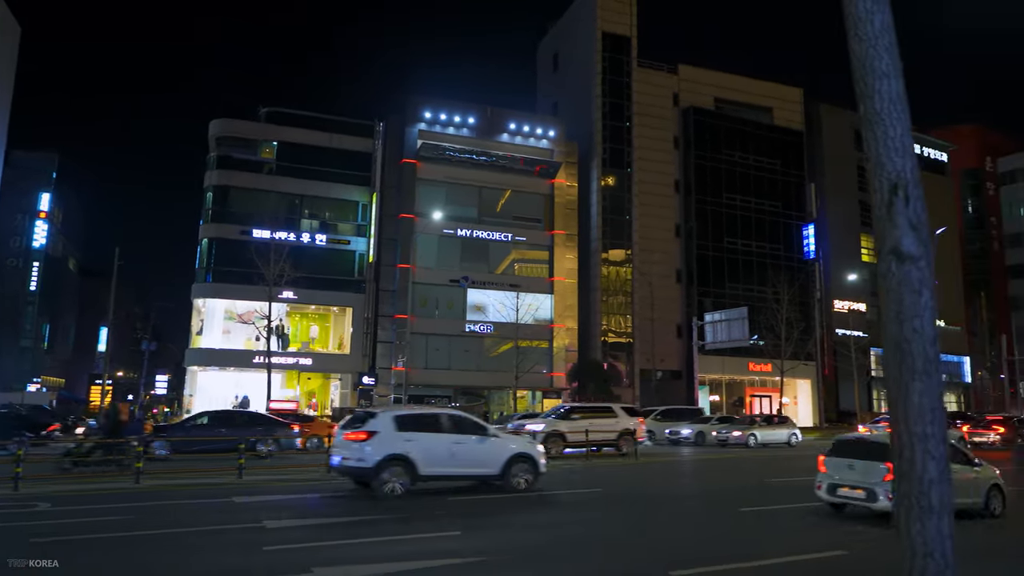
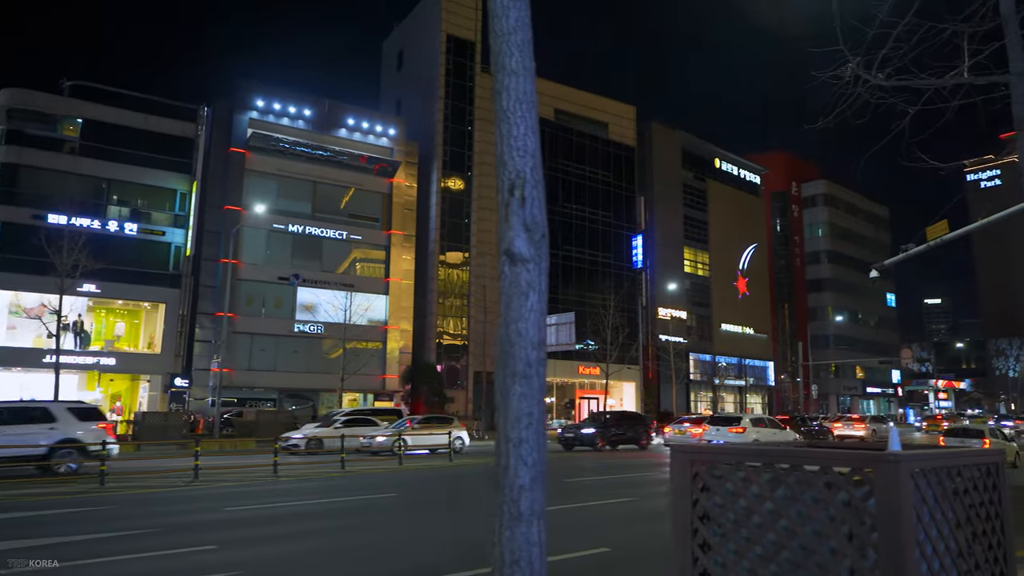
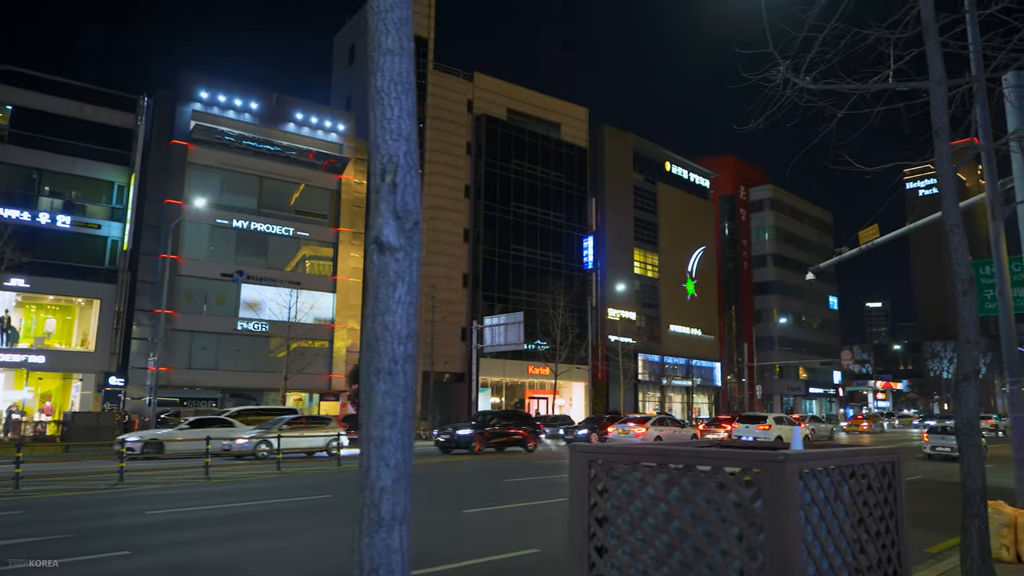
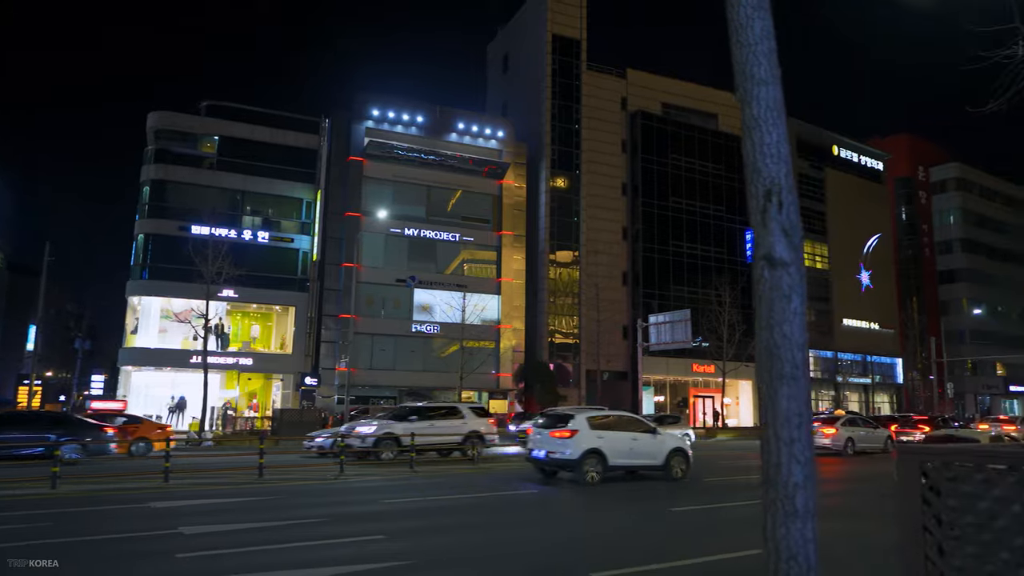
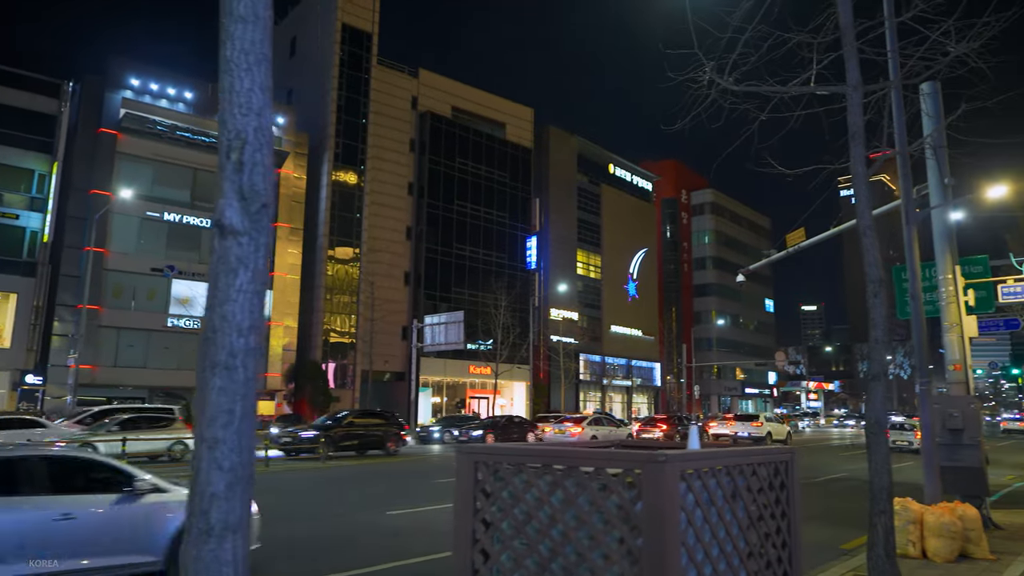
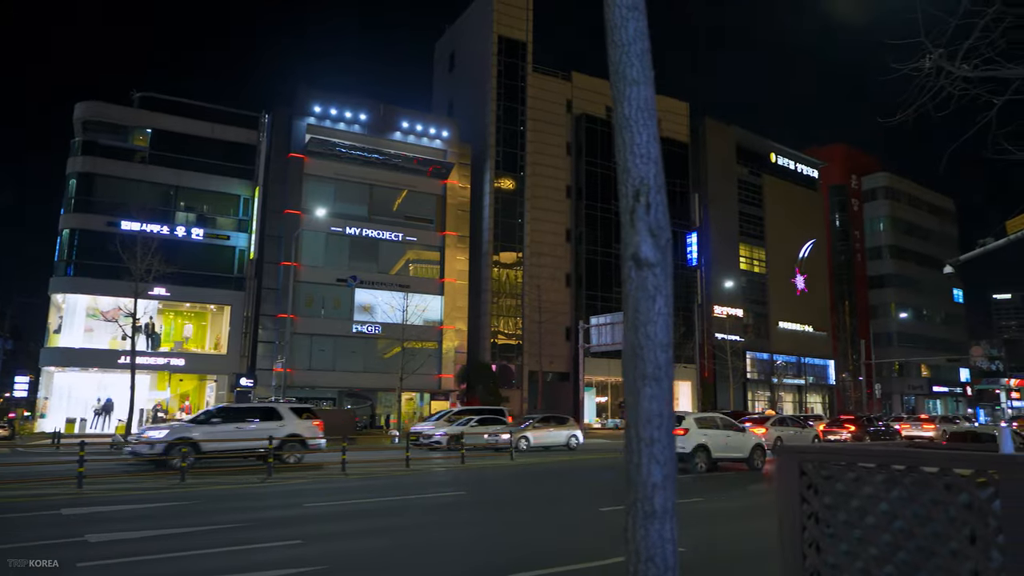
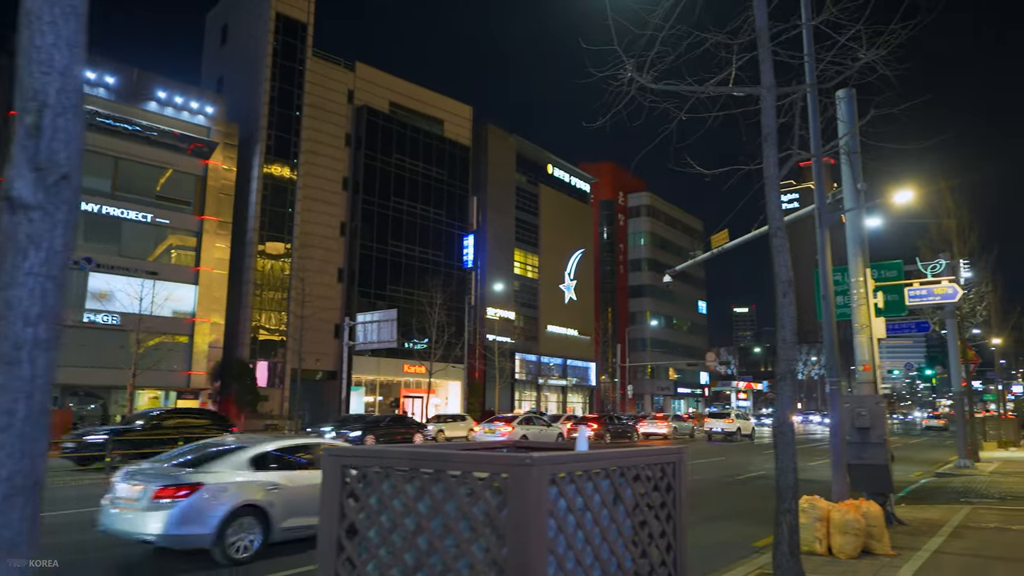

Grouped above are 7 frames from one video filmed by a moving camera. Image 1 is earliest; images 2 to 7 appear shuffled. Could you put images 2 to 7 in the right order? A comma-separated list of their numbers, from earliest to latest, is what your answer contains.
4, 6, 2, 3, 5, 7
